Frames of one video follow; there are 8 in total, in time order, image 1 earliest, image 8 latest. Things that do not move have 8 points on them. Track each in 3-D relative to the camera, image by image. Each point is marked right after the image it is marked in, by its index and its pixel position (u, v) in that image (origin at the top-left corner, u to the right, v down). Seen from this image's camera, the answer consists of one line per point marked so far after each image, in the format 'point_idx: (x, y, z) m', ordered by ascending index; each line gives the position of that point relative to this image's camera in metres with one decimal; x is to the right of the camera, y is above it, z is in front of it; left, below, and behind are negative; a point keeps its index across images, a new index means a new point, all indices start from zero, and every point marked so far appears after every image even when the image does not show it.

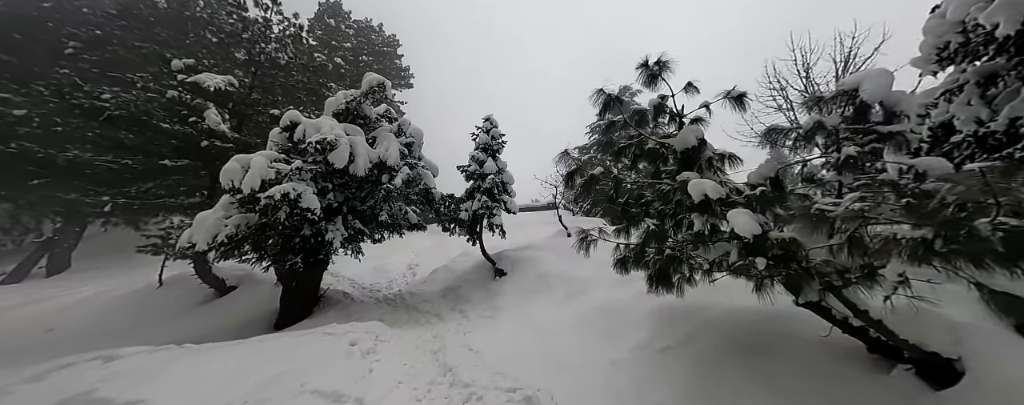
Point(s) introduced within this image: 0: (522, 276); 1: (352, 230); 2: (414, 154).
0: (+0.3, -2.2, +8.6) m
1: (-3.9, -0.7, +7.0) m
2: (-2.7, +1.4, +7.9) m
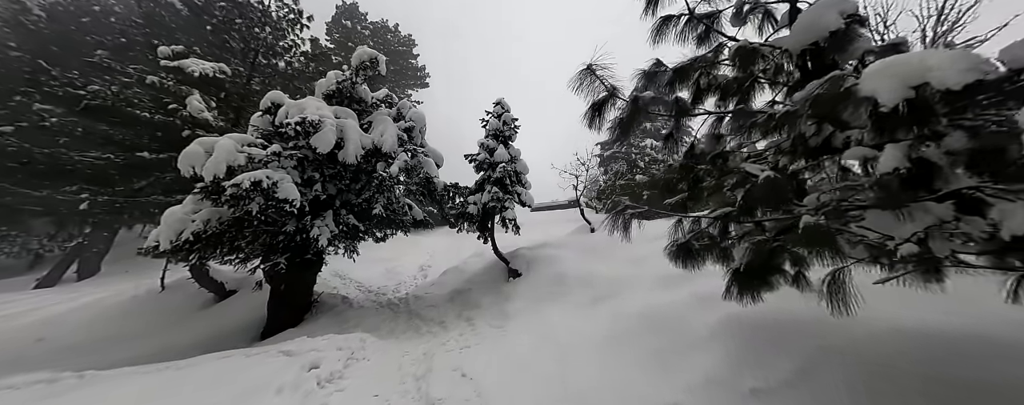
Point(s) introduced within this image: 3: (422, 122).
0: (+0.7, -2.0, +7.5) m
1: (-3.6, -0.5, +6.2) m
2: (-2.4, +1.6, +7.1) m
3: (-2.2, +2.0, +7.1) m
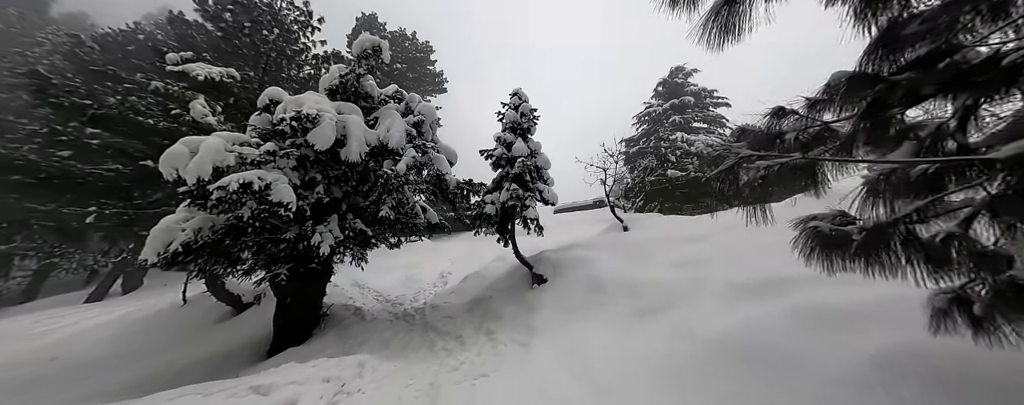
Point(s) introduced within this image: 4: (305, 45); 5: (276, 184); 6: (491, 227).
0: (+1.3, -1.9, +6.6) m
1: (-3.2, -0.6, +5.7) m
2: (-2.0, +1.5, +6.5) m
3: (-1.8, +2.0, +6.5) m
4: (-6.1, +4.6, +8.3) m
5: (-3.5, +0.3, +4.2) m
6: (-0.6, -0.7, +7.9) m
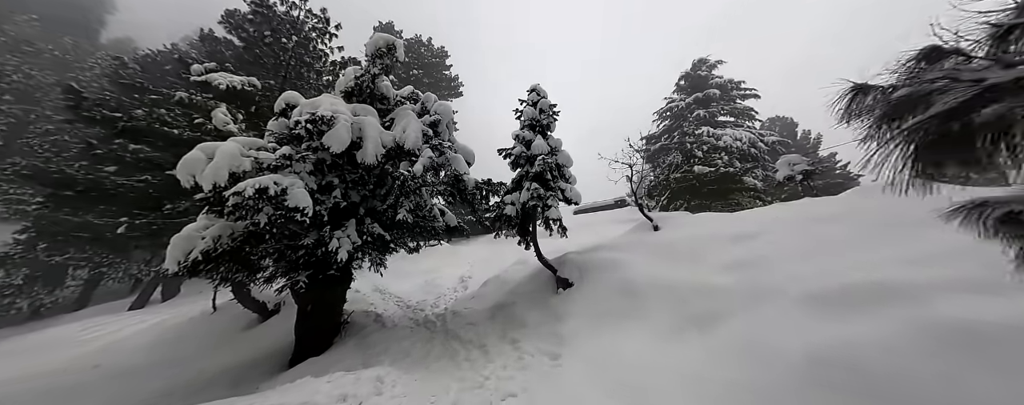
0: (+1.8, -1.9, +6.2) m
1: (-2.8, -0.7, +5.5) m
2: (-1.6, +1.5, +6.3) m
3: (-1.4, +1.9, +6.3) m
4: (-5.6, +4.4, +8.3) m
5: (-3.2, +0.2, +4.1) m
6: (0.0, -0.7, +7.6) m
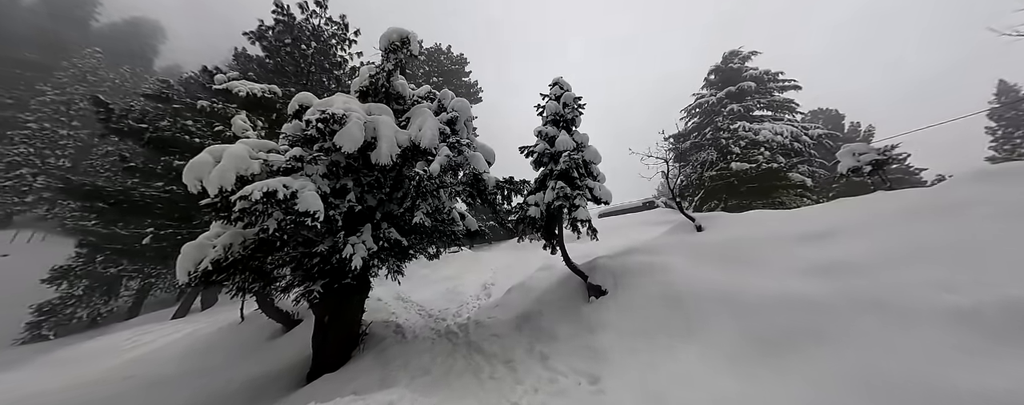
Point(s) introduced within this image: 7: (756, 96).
0: (+2.4, -1.8, +5.5) m
1: (-2.3, -0.7, +5.2) m
2: (-1.1, +1.4, +5.9) m
3: (-0.9, +1.9, +5.9) m
4: (-5.0, +4.2, +8.3) m
5: (-2.8, +0.2, +3.8) m
6: (+0.6, -0.7, +7.0) m
7: (+16.8, +7.3, +19.6) m
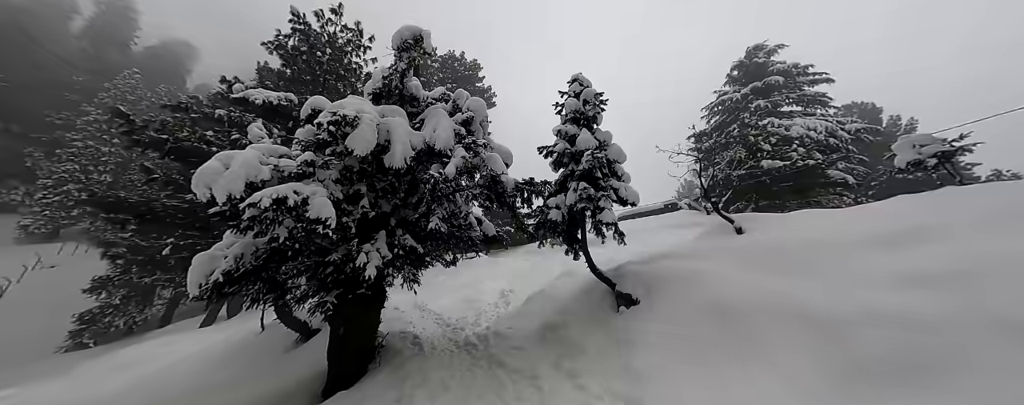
0: (+2.8, -1.8, +5.0) m
1: (-1.9, -0.8, +4.9) m
2: (-0.7, +1.3, +5.6) m
3: (-0.6, +1.8, +5.6) m
4: (-4.6, +4.0, +8.3) m
5: (-2.5, +0.1, +3.6) m
6: (+1.1, -0.8, +6.6) m
7: (+17.8, +7.3, +18.5) m
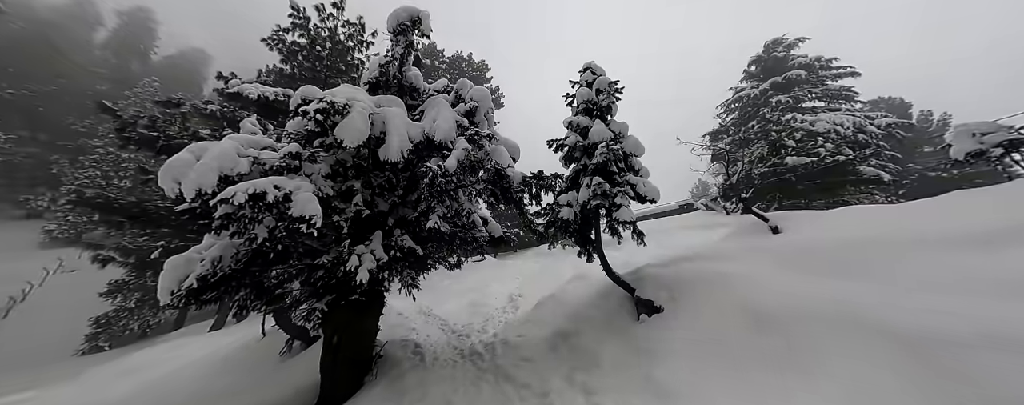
0: (+2.9, -1.7, +4.4) m
1: (-1.8, -0.8, +4.5) m
2: (-0.6, +1.4, +5.2) m
3: (-0.5, +1.9, +5.2) m
4: (-4.4, +4.0, +8.0) m
5: (-2.5, +0.1, +3.2) m
6: (+1.2, -0.8, +6.1) m
7: (+18.3, +7.4, +17.5) m
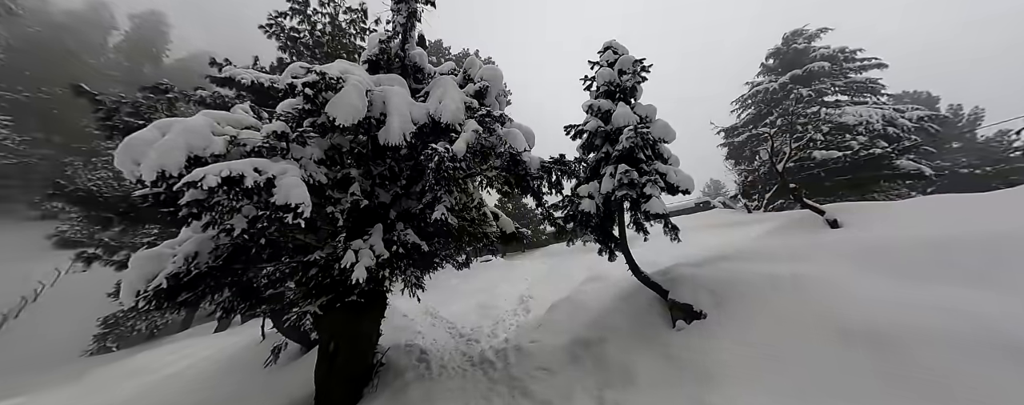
0: (+3.1, -1.6, +3.8) m
1: (-1.6, -0.7, +4.0) m
2: (-0.3, +1.5, +4.7) m
3: (-0.2, +2.0, +4.7) m
4: (-4.1, +4.1, +7.6) m
5: (-2.3, +0.3, +2.8) m
6: (+1.5, -0.6, +5.5) m
7: (+18.8, +7.6, +16.5) m
